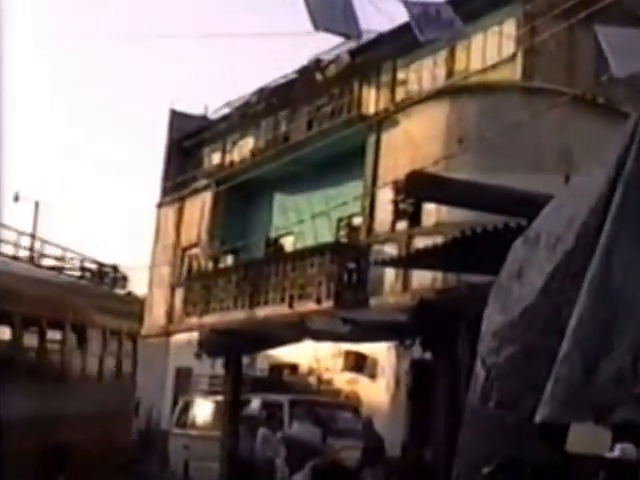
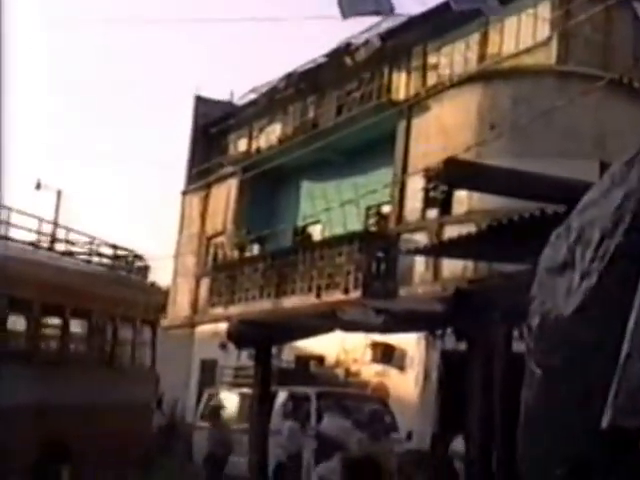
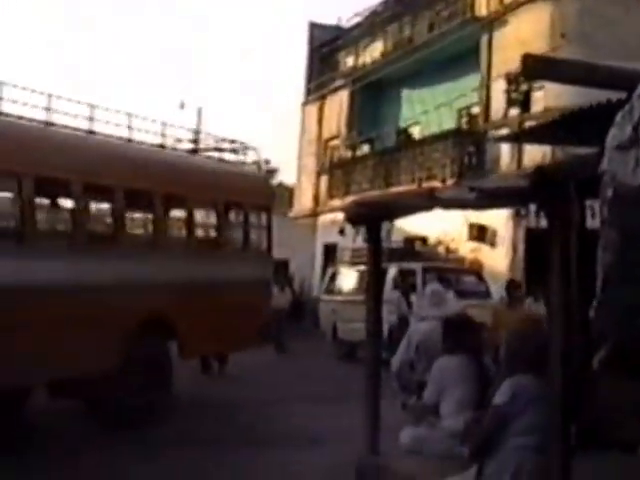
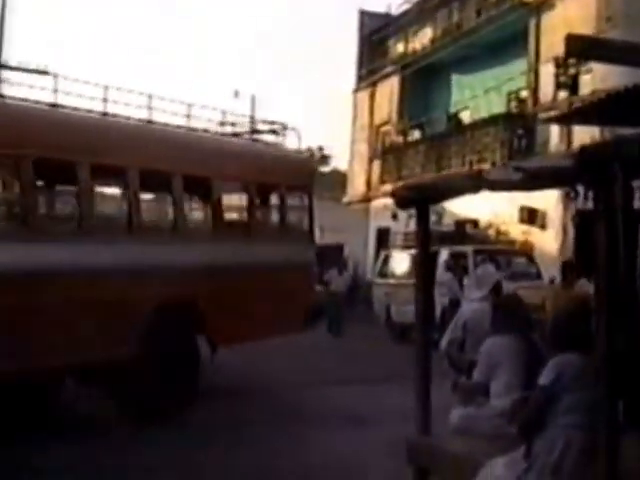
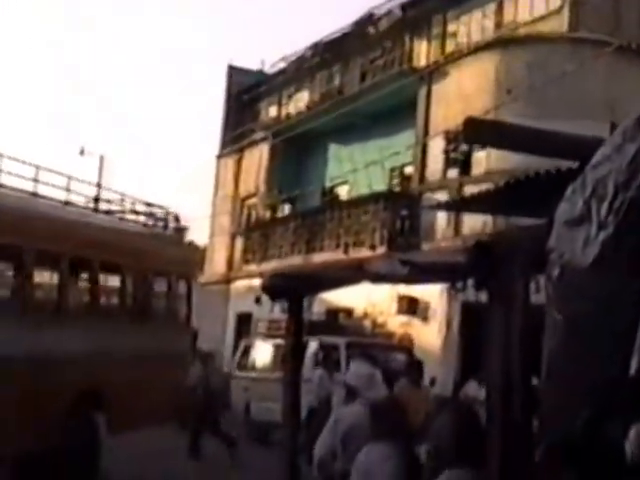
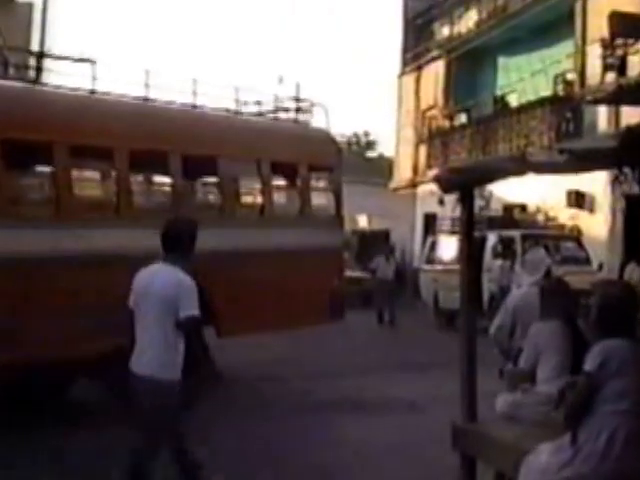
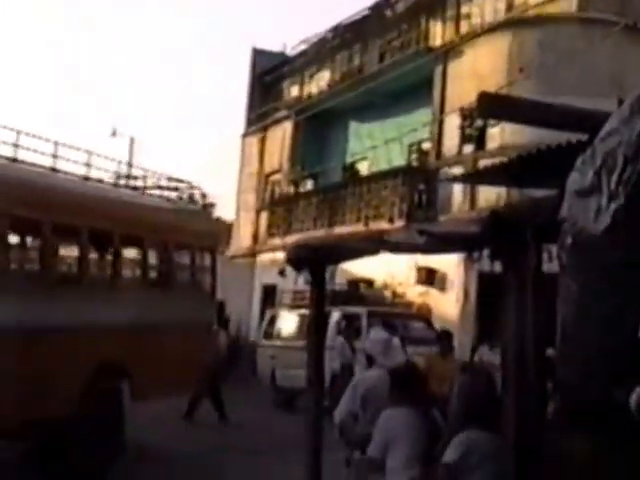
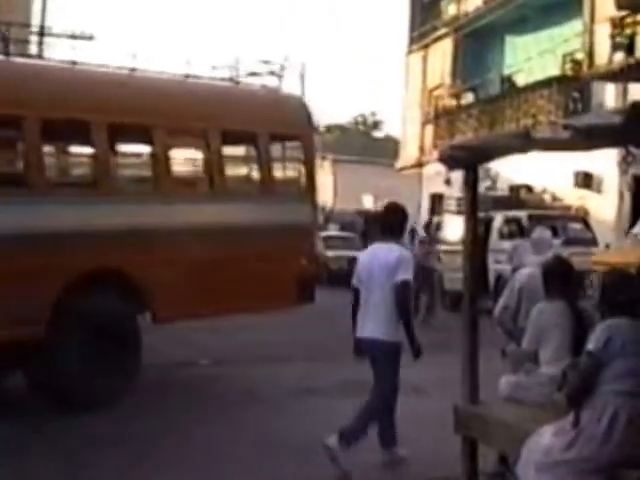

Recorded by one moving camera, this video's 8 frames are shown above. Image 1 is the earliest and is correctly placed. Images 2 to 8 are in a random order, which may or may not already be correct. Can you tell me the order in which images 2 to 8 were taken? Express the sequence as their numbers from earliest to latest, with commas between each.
2, 5, 7, 3, 4, 6, 8
